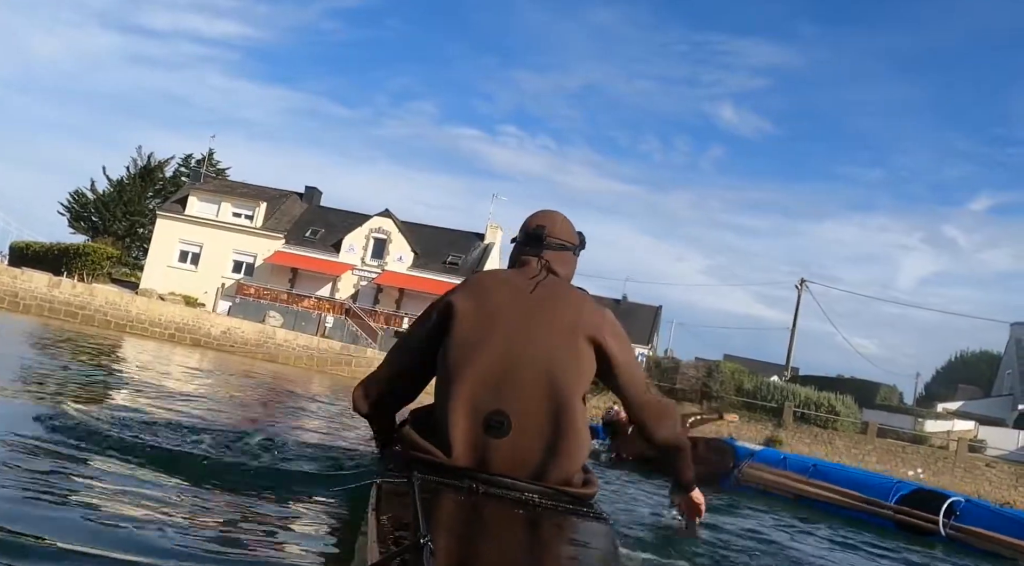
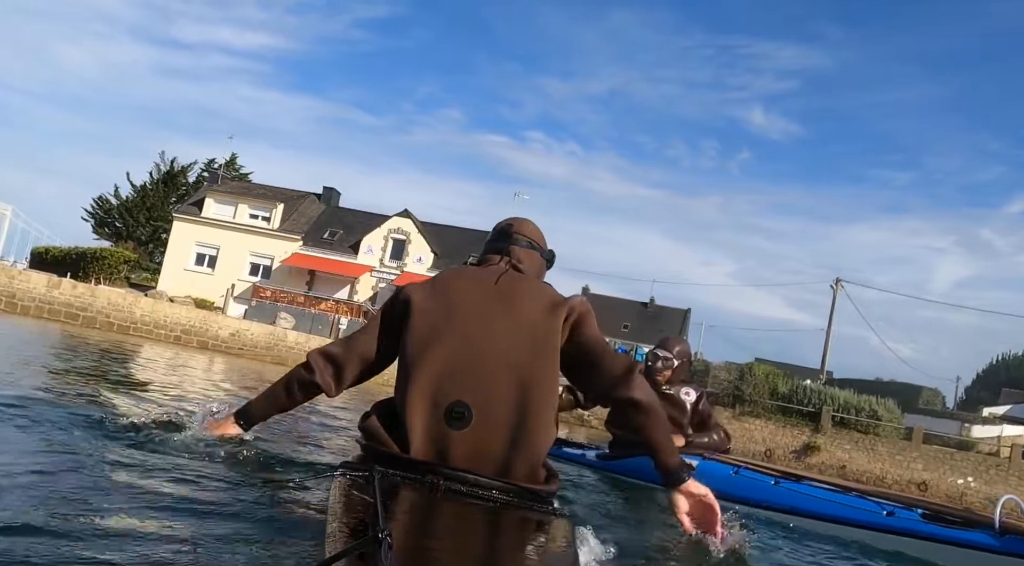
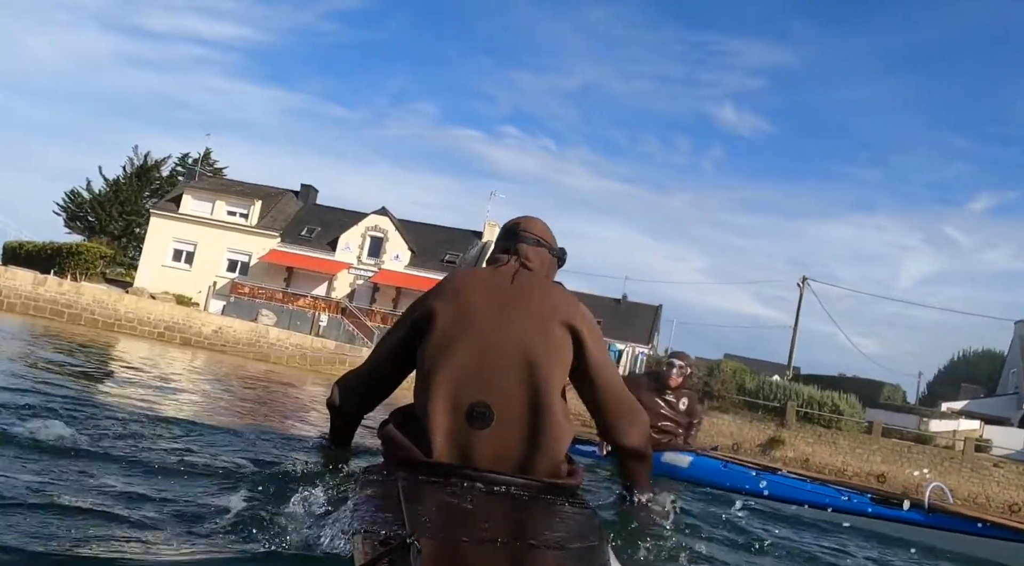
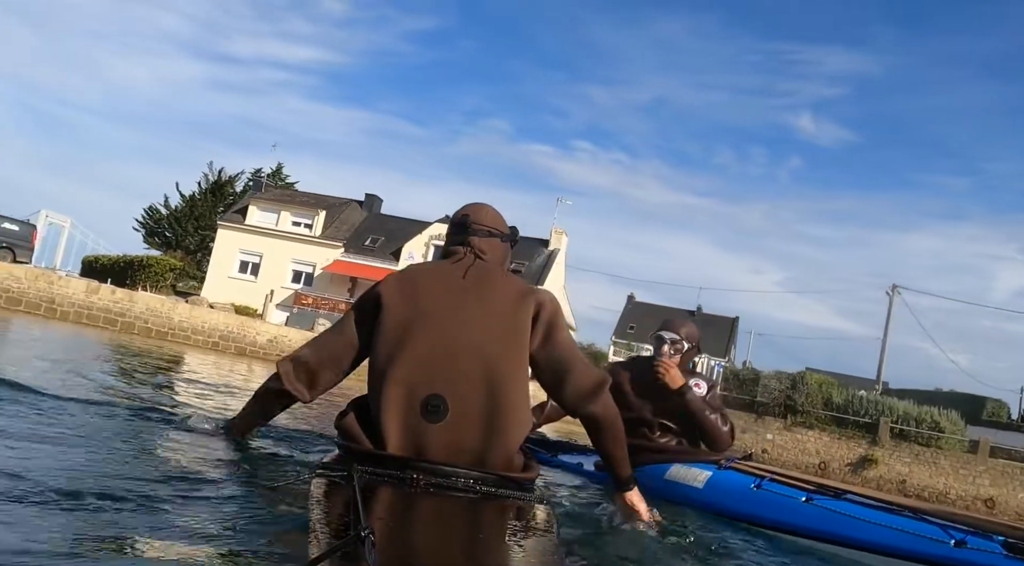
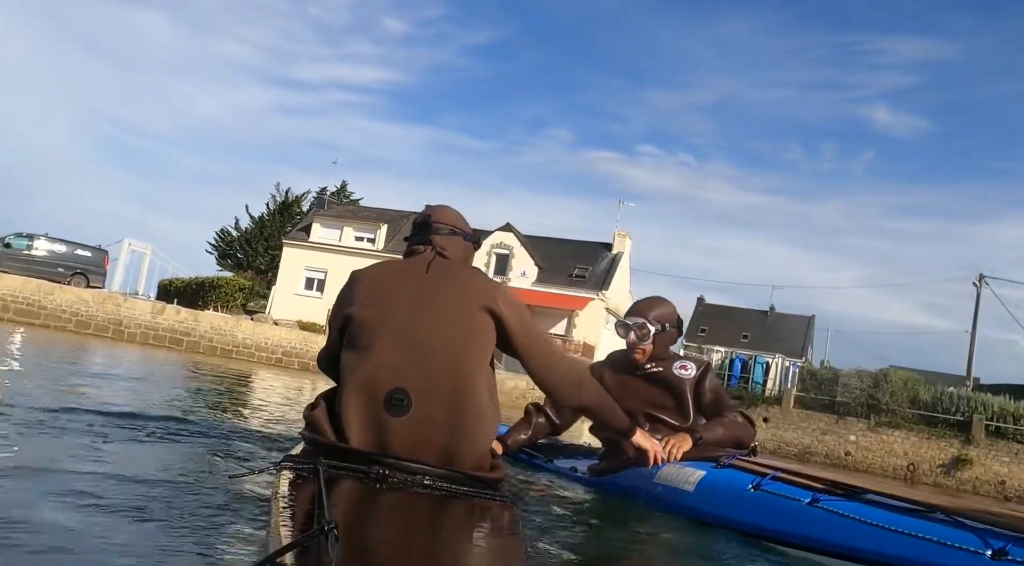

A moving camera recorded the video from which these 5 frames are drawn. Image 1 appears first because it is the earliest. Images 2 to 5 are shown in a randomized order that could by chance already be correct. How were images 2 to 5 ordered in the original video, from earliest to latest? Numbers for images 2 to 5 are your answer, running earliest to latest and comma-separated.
3, 2, 4, 5
